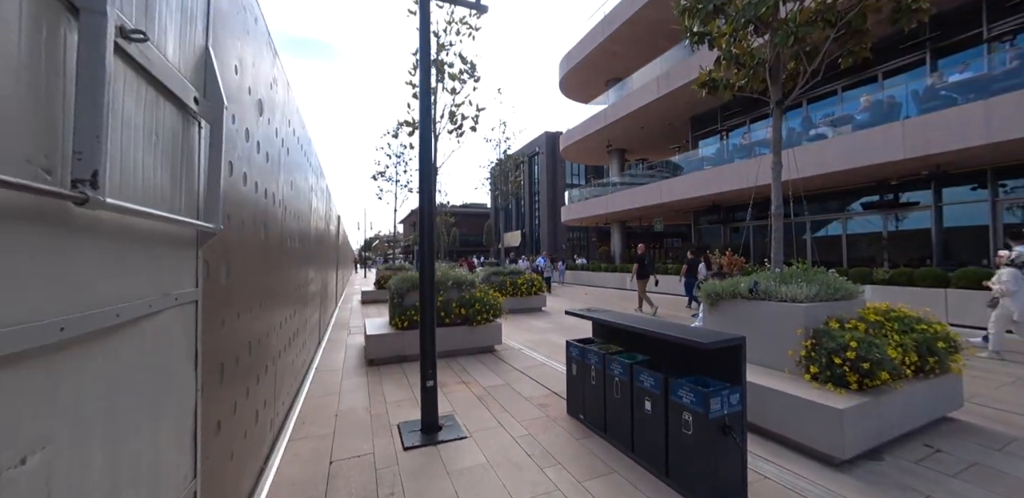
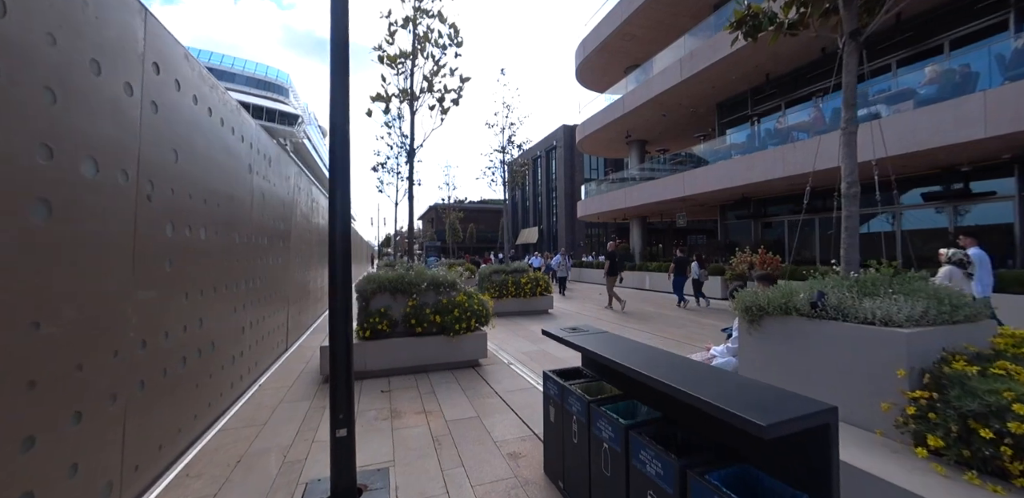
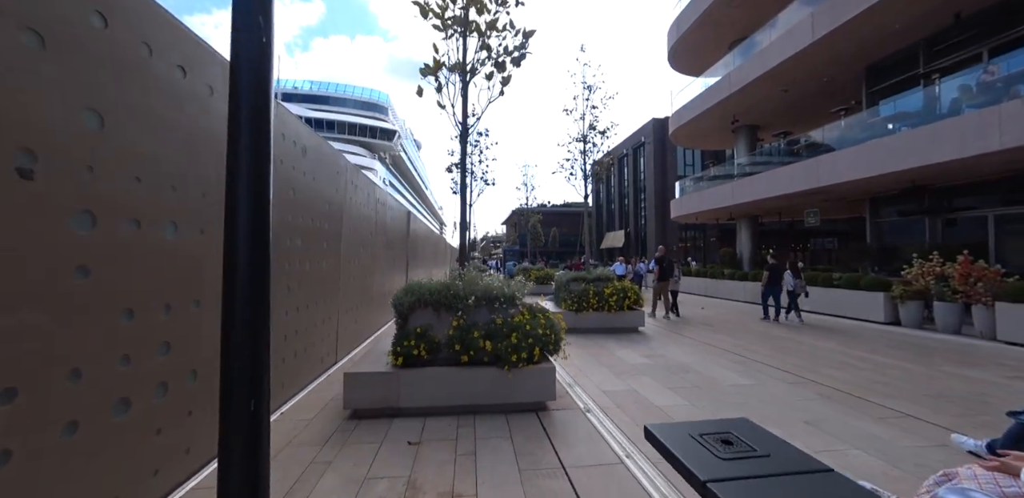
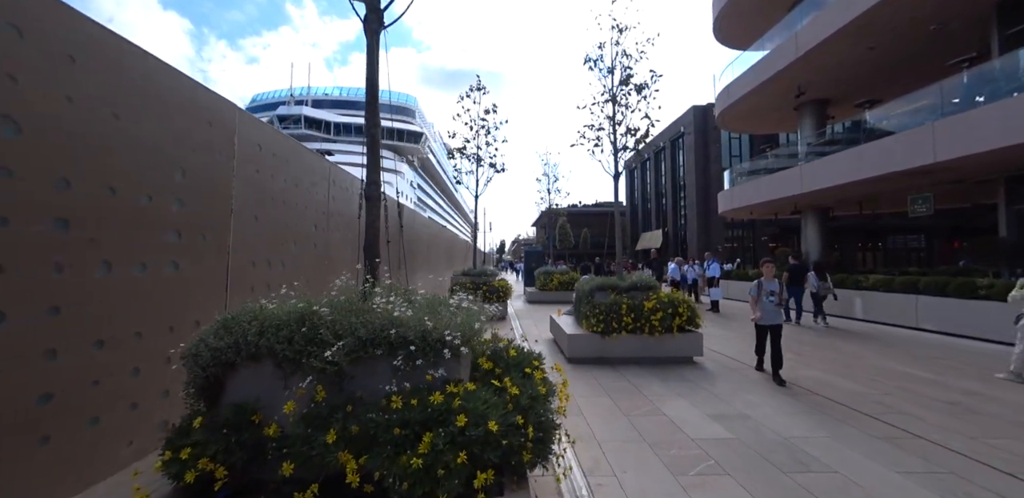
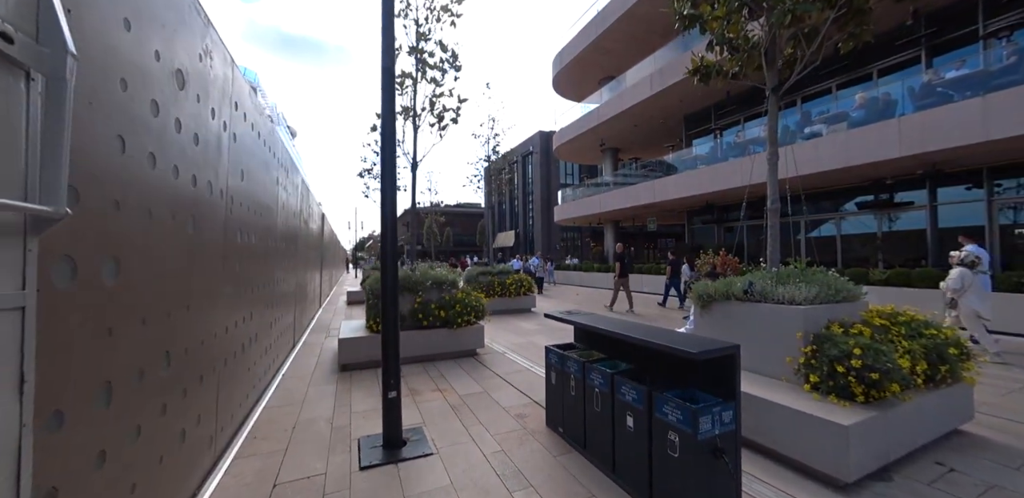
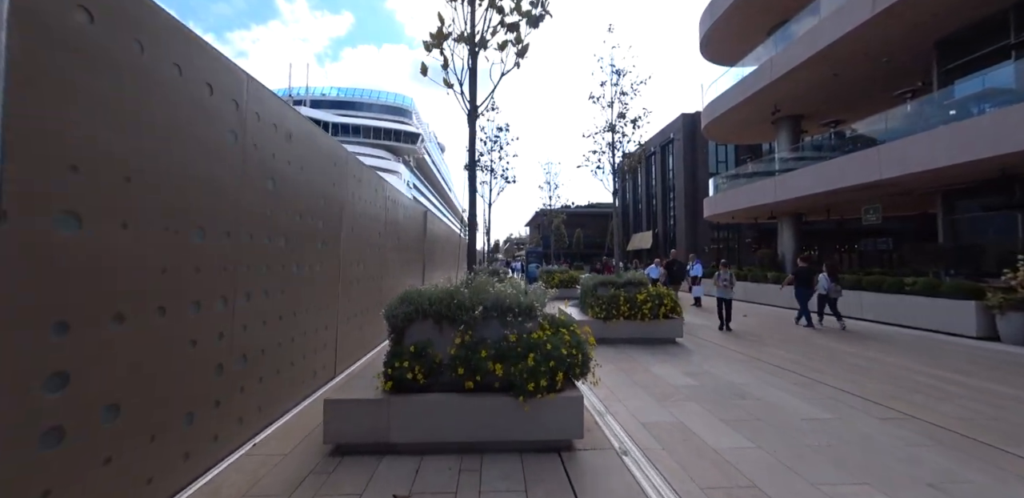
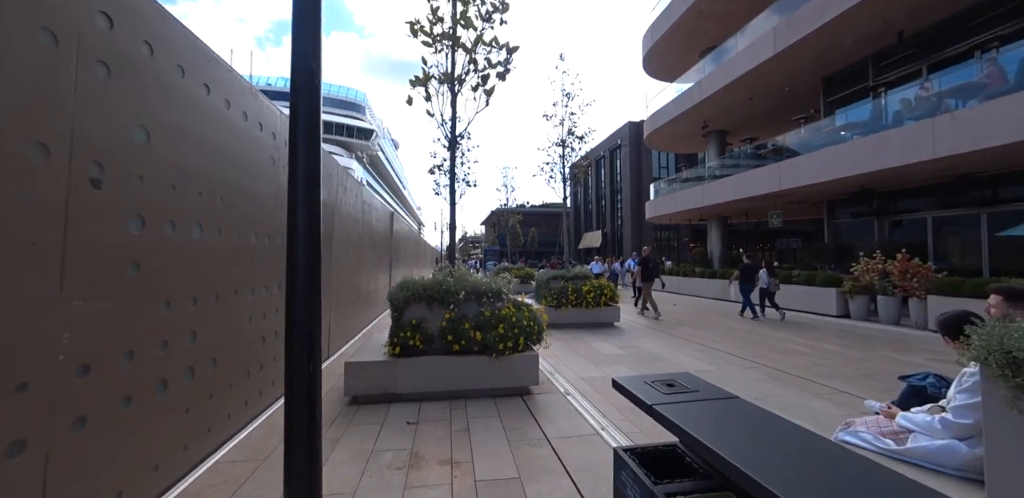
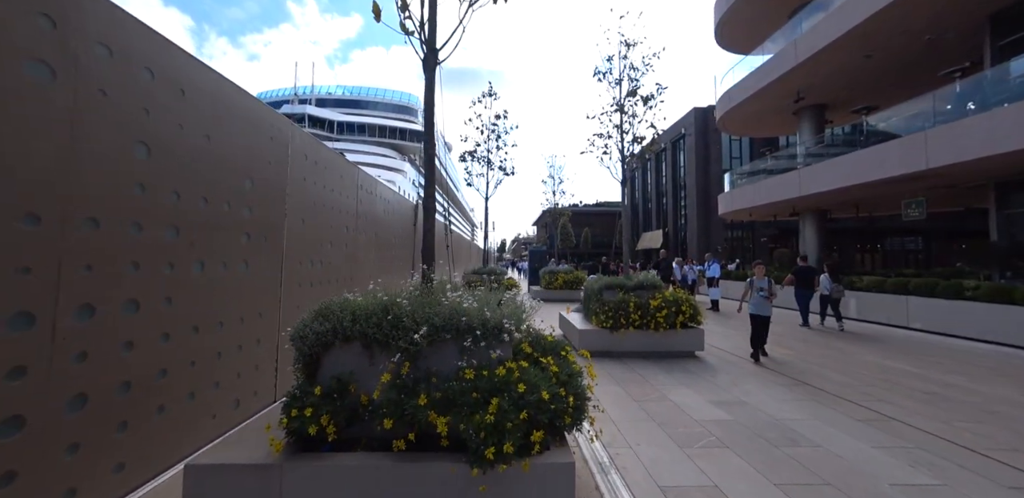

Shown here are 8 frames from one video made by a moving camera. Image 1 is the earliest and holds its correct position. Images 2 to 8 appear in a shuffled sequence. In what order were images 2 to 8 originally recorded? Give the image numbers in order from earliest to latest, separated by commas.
5, 2, 7, 3, 6, 8, 4
